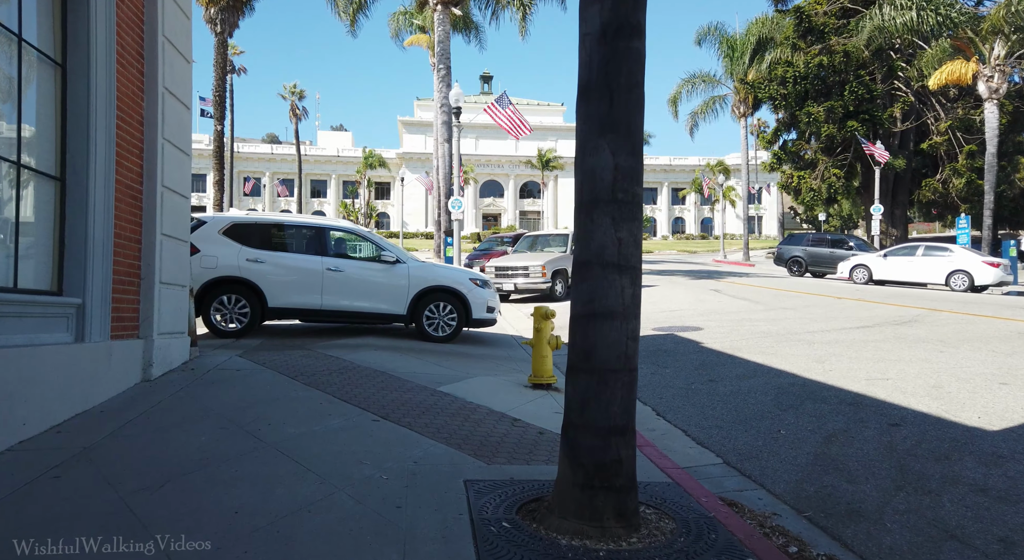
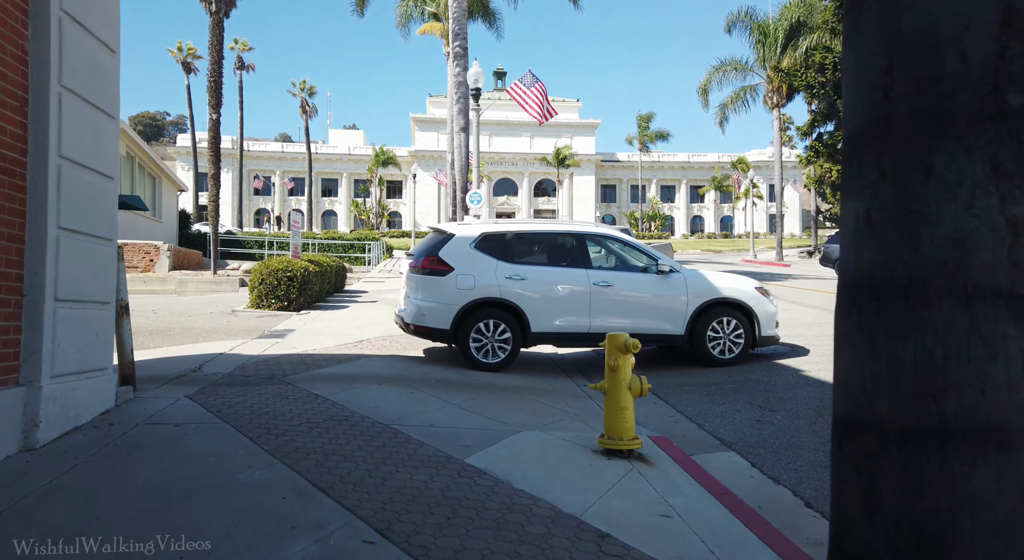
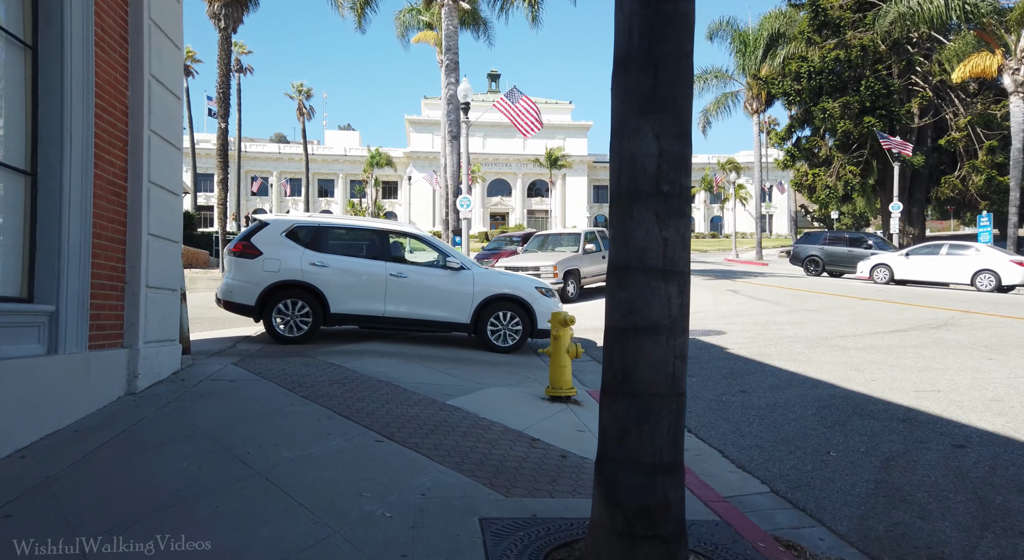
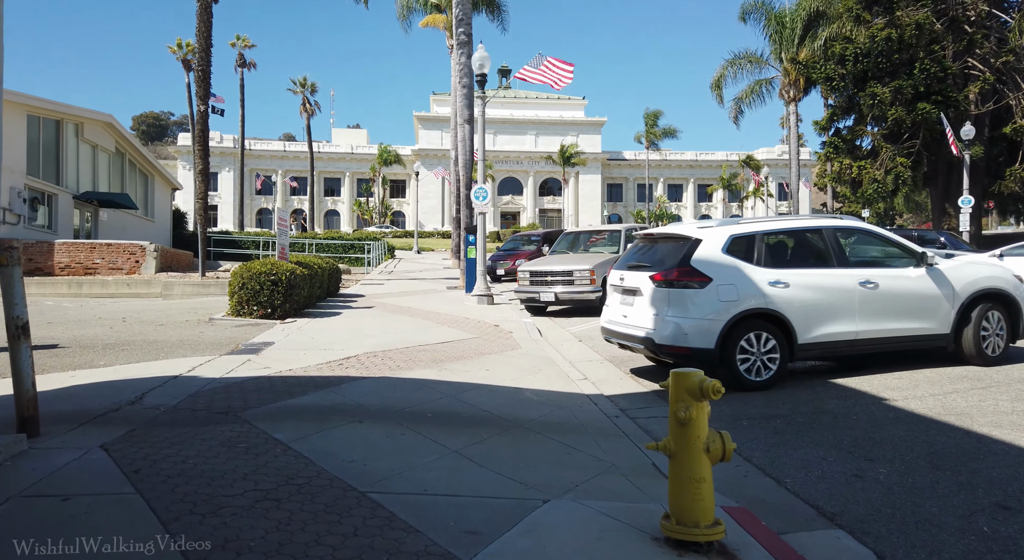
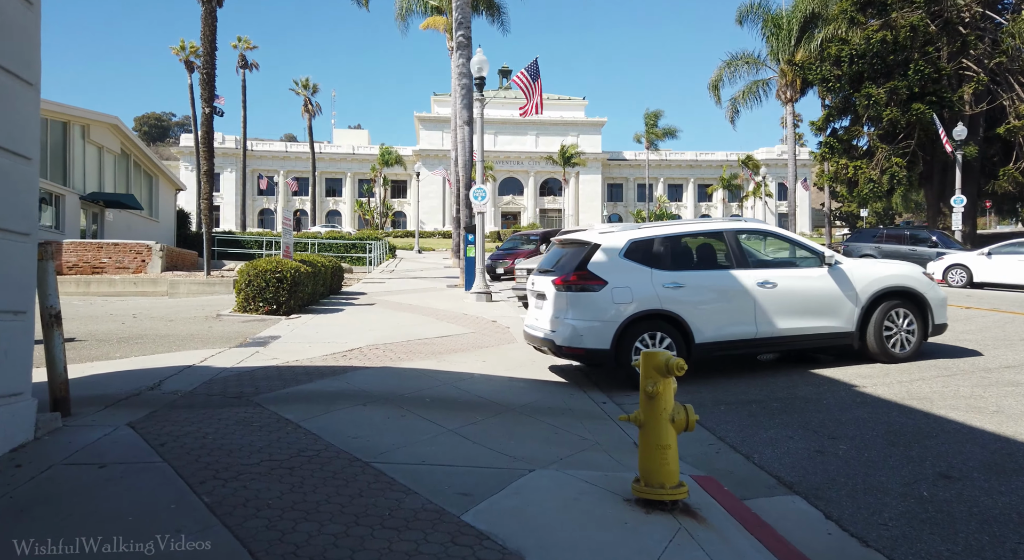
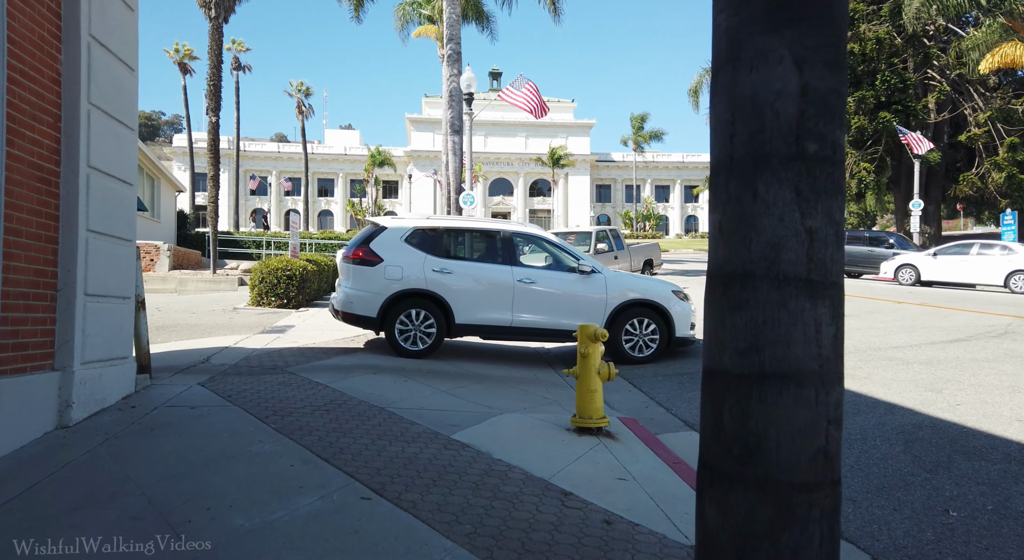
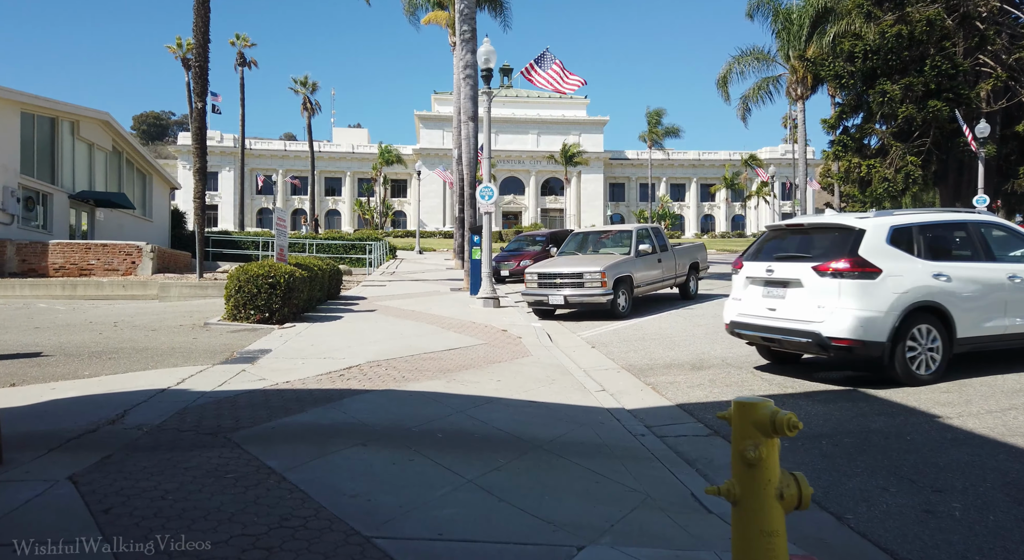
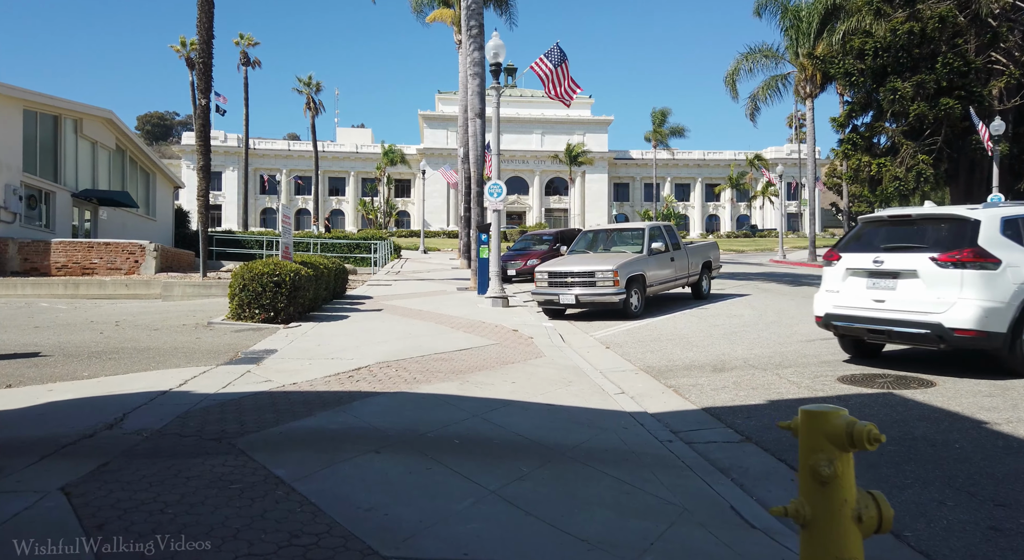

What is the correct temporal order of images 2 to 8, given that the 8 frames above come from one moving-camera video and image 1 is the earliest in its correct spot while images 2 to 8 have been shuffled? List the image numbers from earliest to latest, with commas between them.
3, 6, 2, 5, 4, 7, 8
